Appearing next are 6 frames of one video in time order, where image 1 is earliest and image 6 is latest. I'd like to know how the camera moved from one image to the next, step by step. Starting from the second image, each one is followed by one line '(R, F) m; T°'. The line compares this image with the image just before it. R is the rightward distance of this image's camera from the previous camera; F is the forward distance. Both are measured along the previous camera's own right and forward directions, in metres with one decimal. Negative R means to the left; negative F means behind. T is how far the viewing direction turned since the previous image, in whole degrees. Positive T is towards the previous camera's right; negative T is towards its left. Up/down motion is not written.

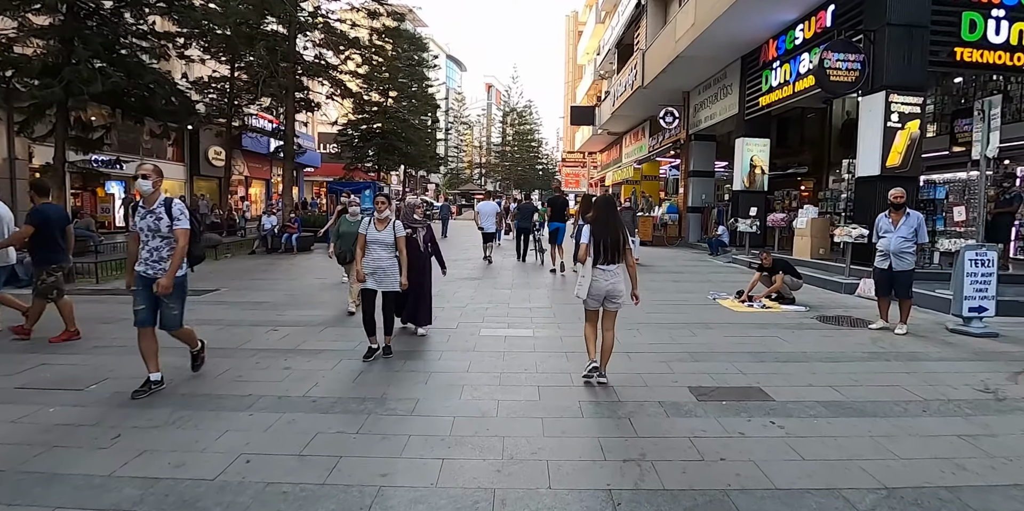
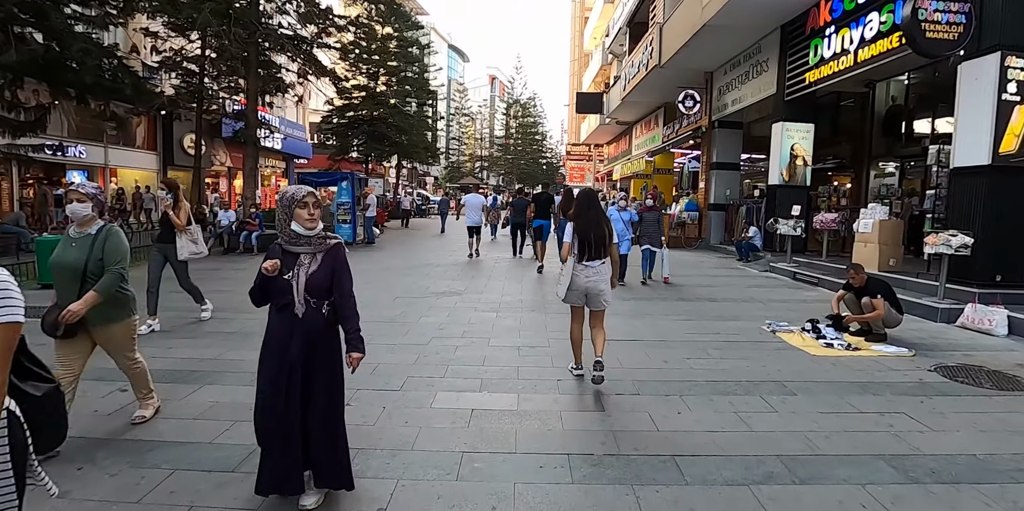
(+0.2, +2.3) m; 0°
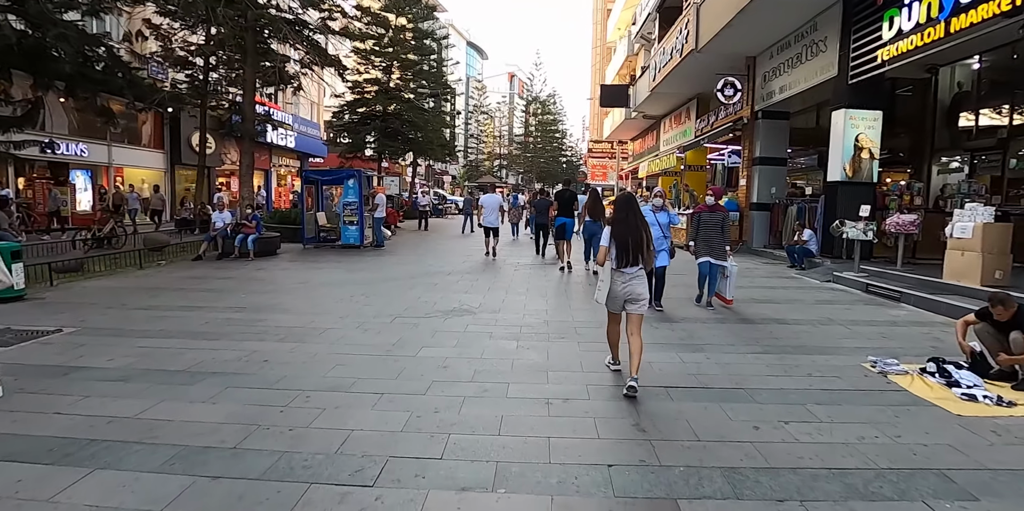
(-0.1, +1.4) m; -2°
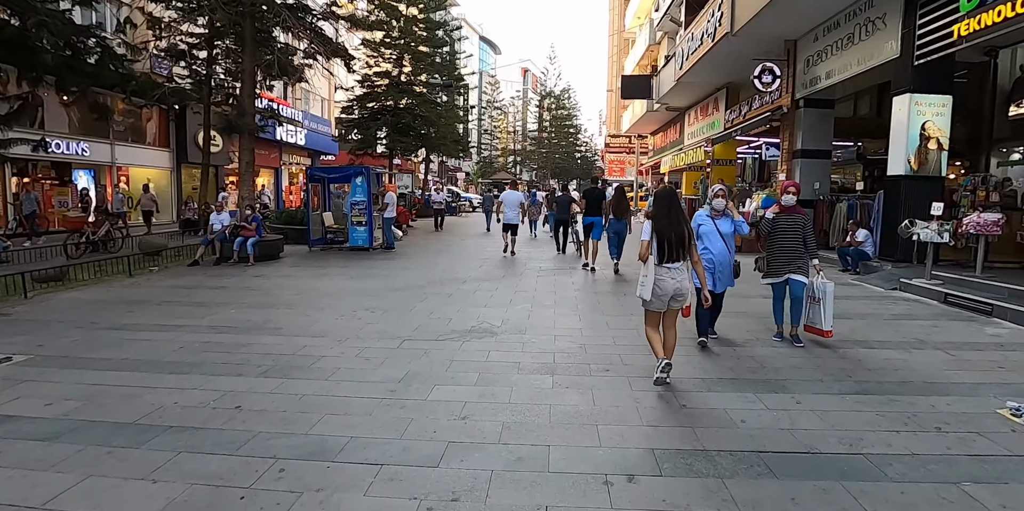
(-0.2, +1.1) m; -1°
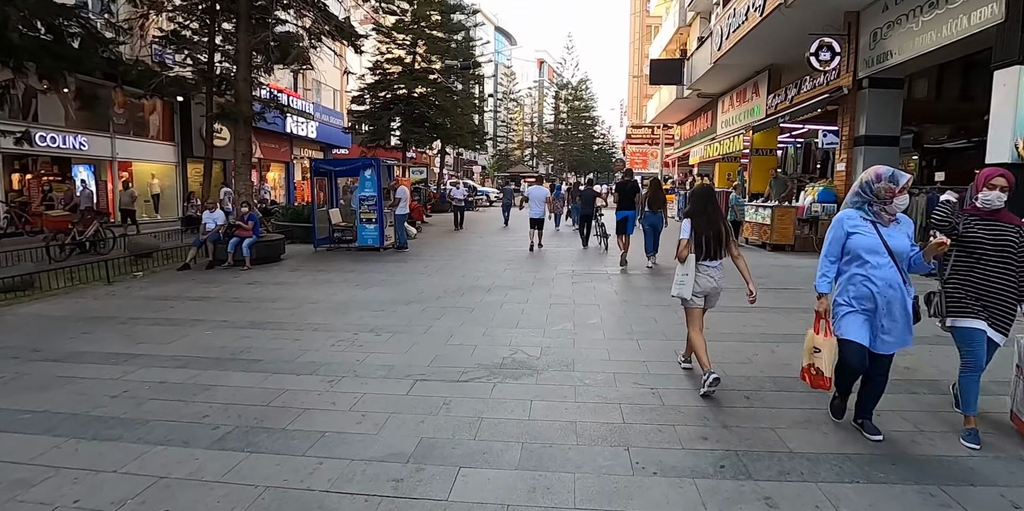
(-0.3, +1.4) m; -2°
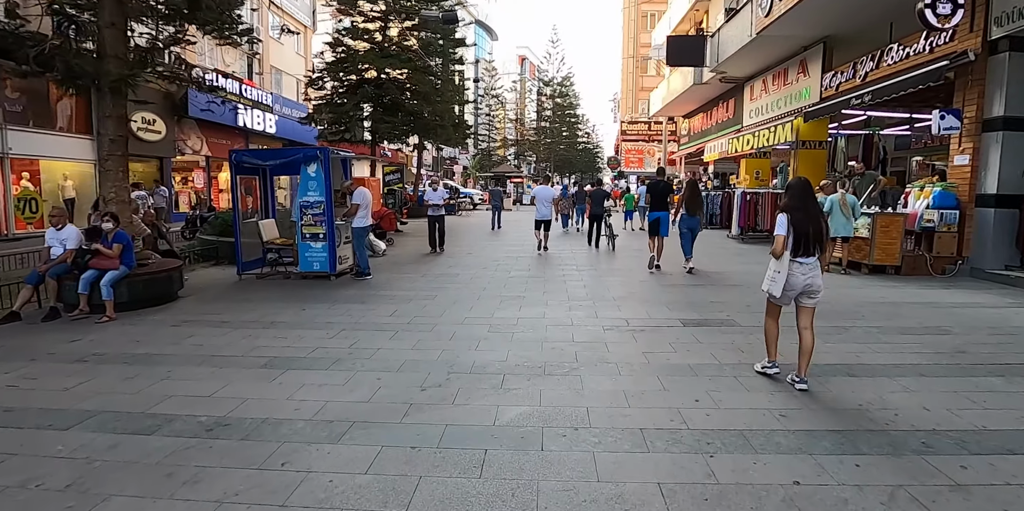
(-0.4, +3.7) m; +2°
